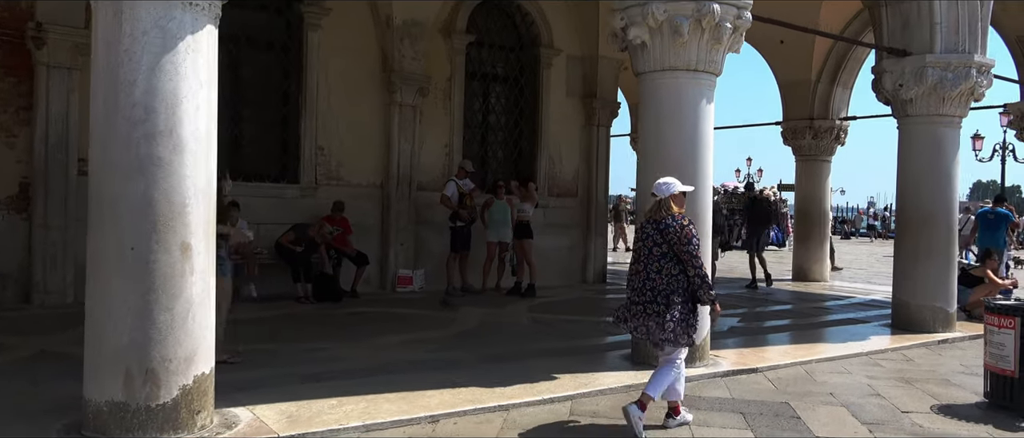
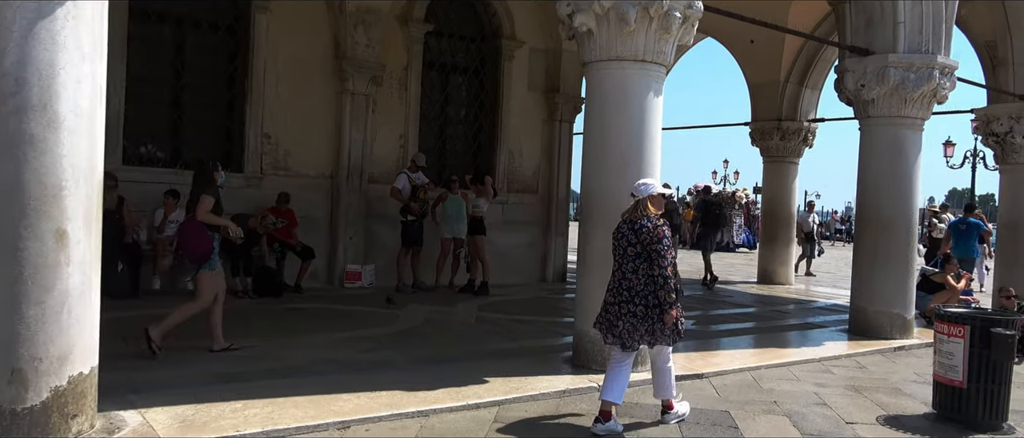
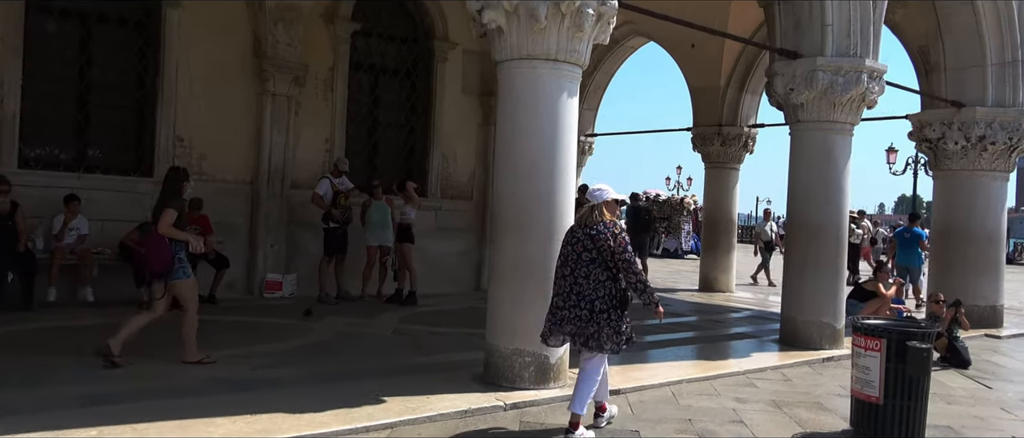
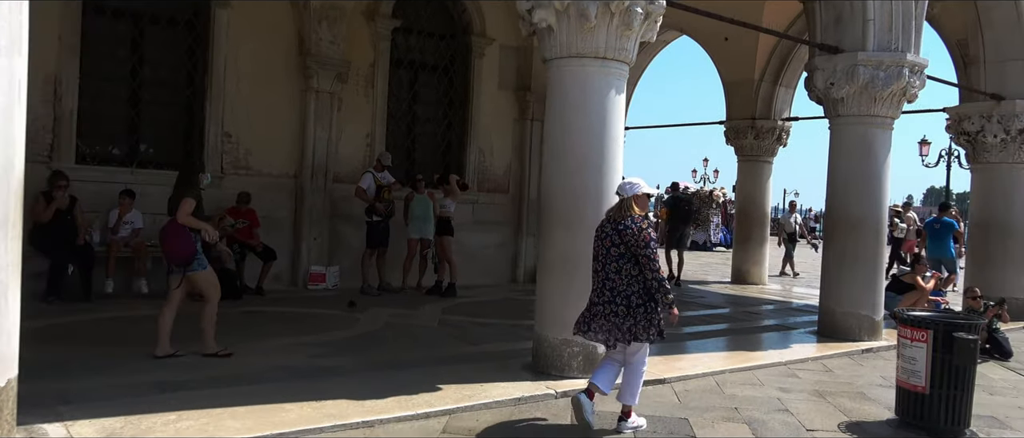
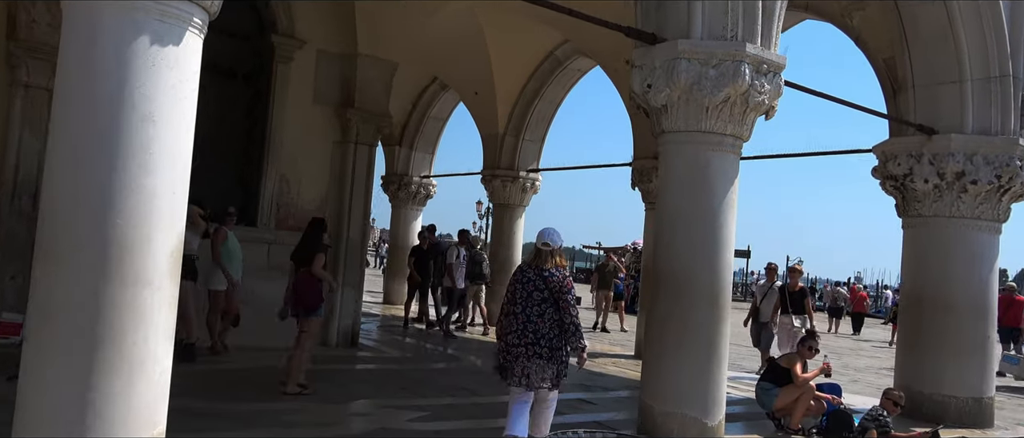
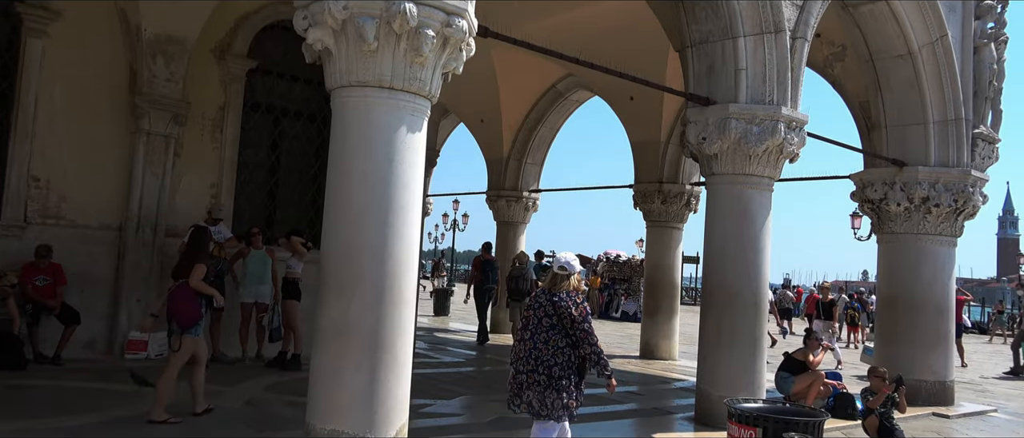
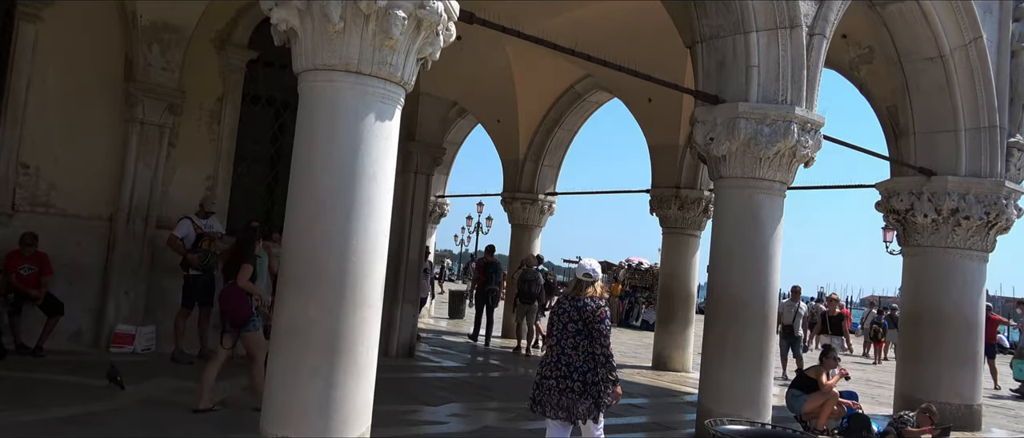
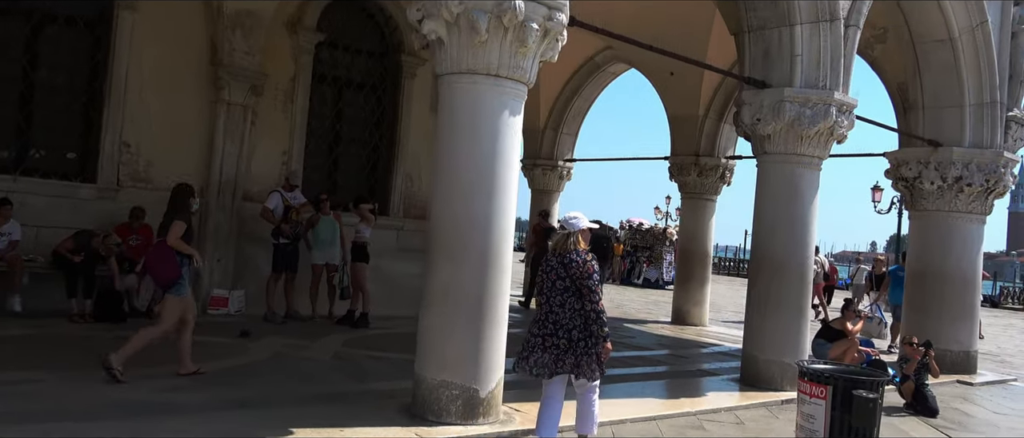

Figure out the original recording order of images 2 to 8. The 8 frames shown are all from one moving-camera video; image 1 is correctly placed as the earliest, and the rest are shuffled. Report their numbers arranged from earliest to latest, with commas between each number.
2, 4, 3, 8, 6, 7, 5
